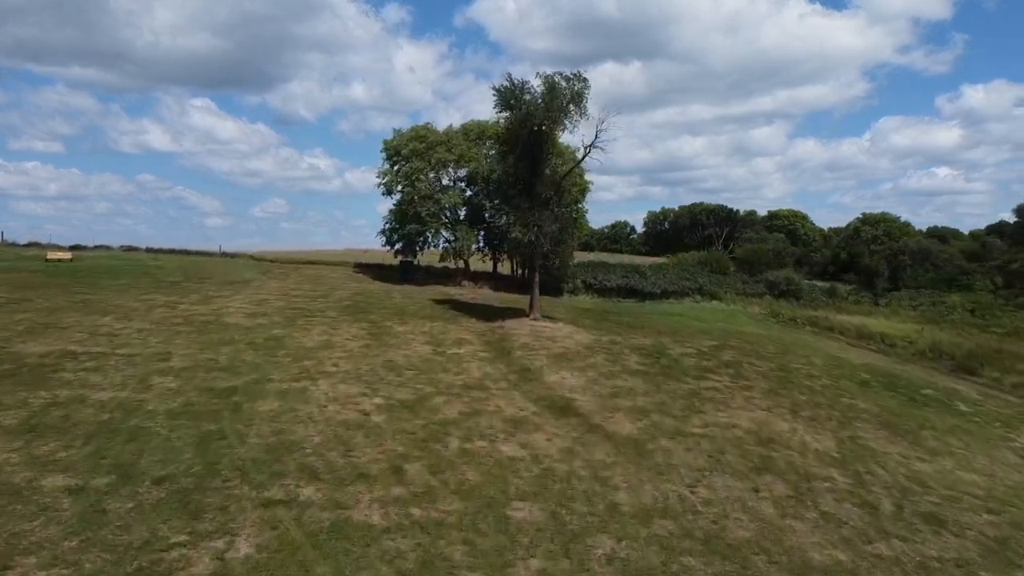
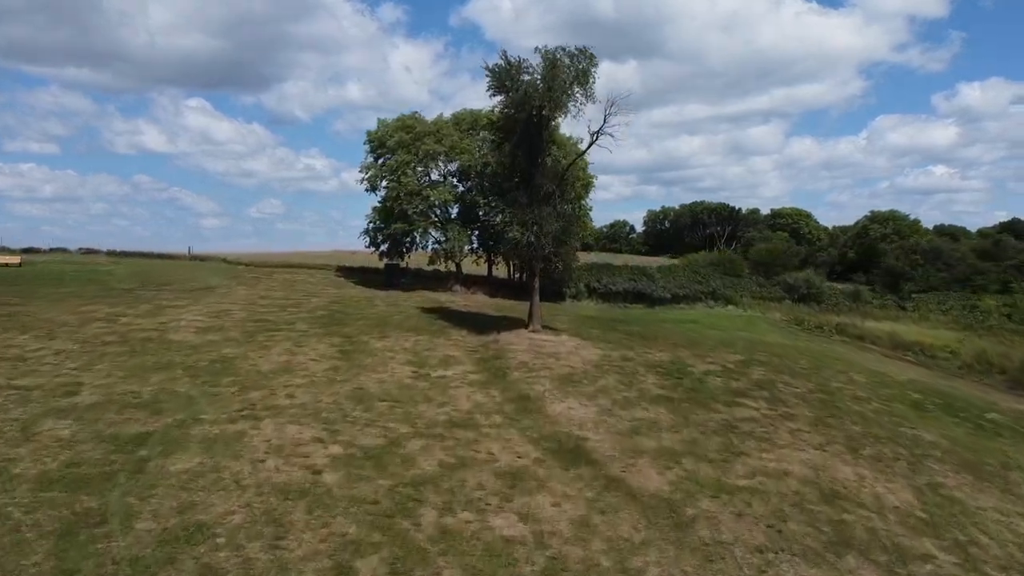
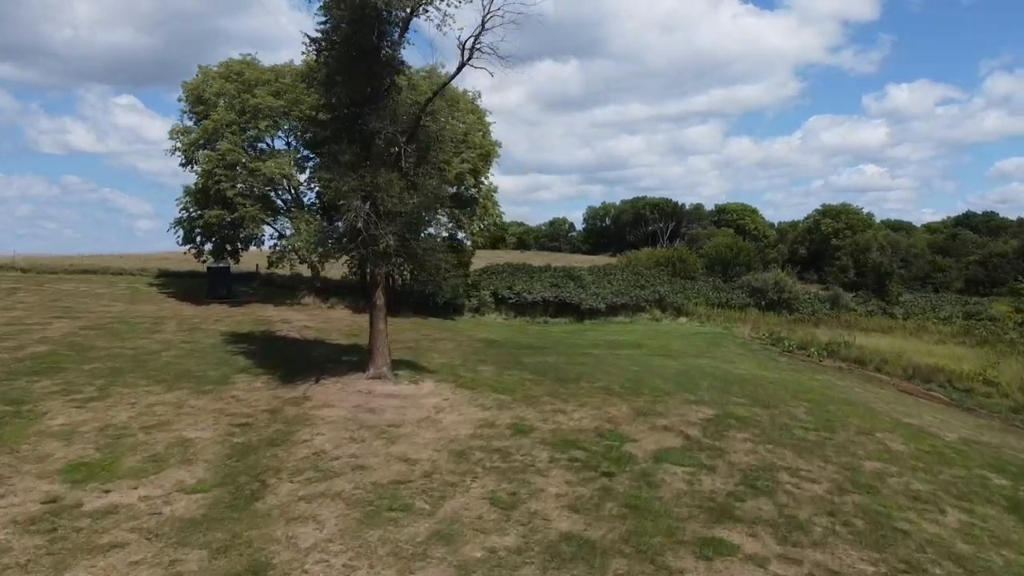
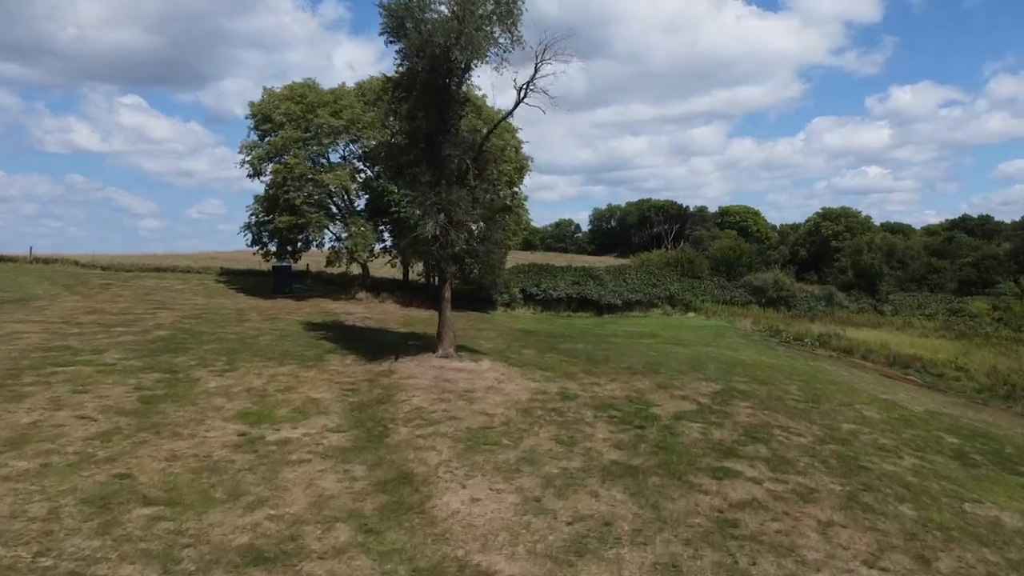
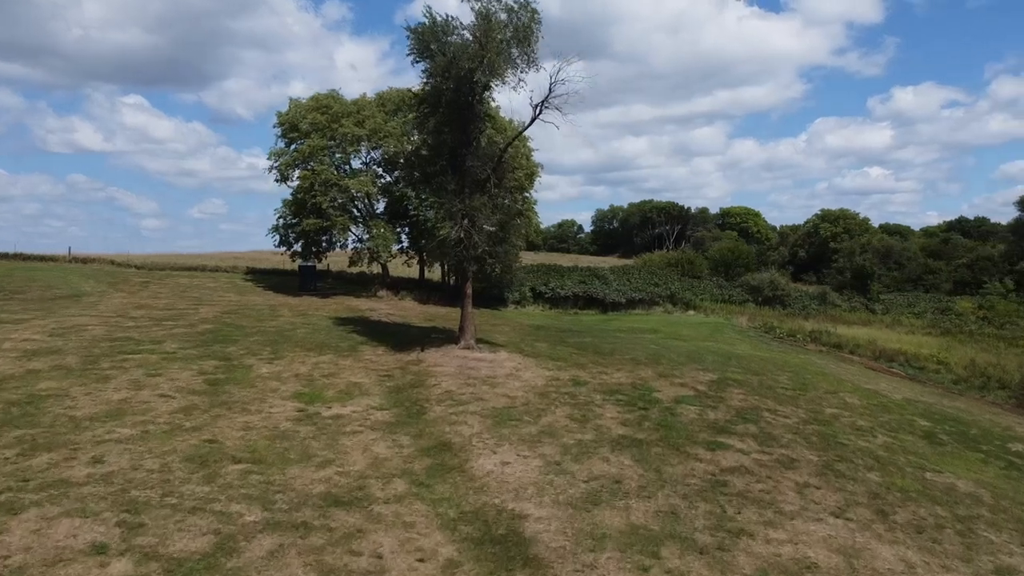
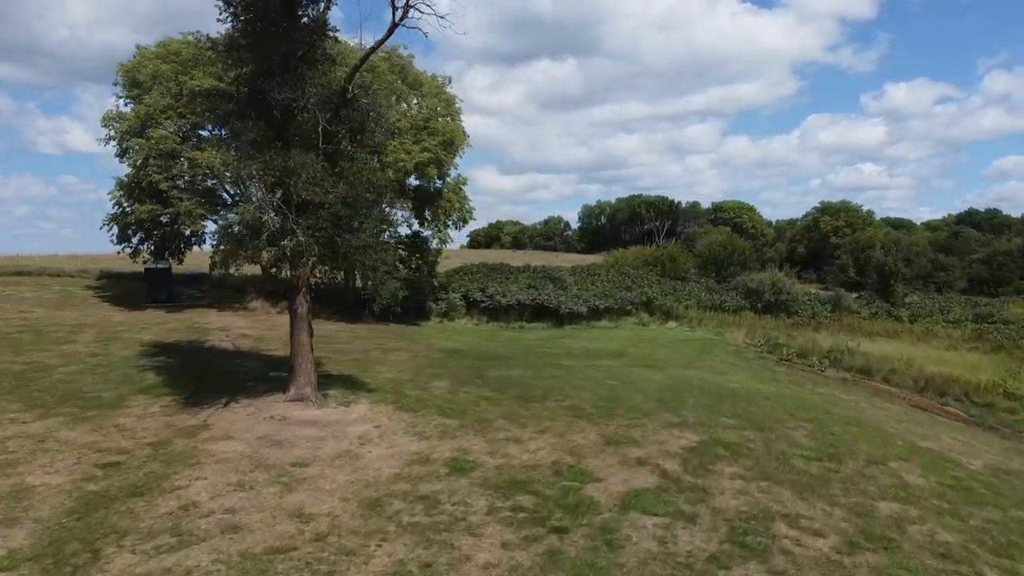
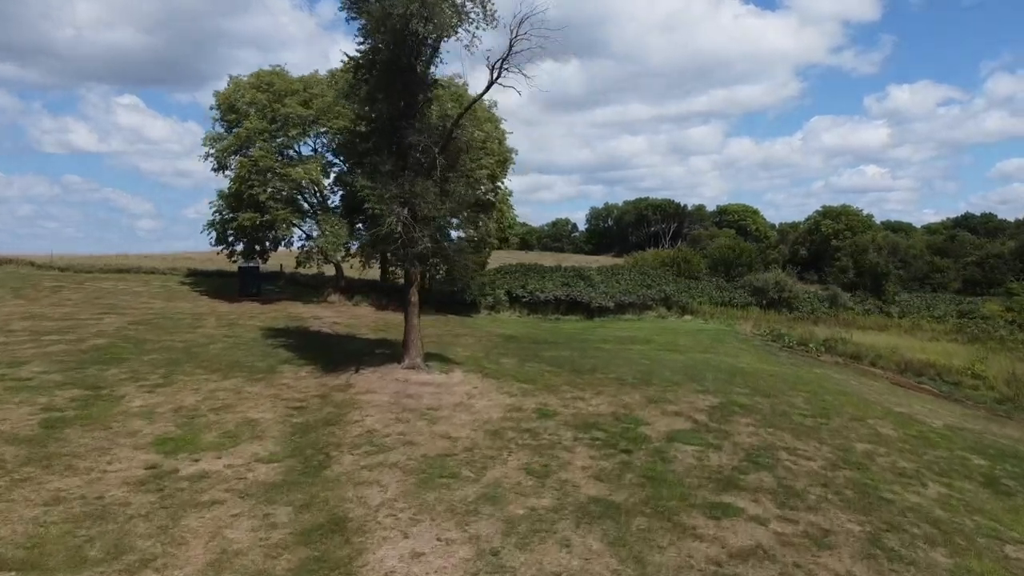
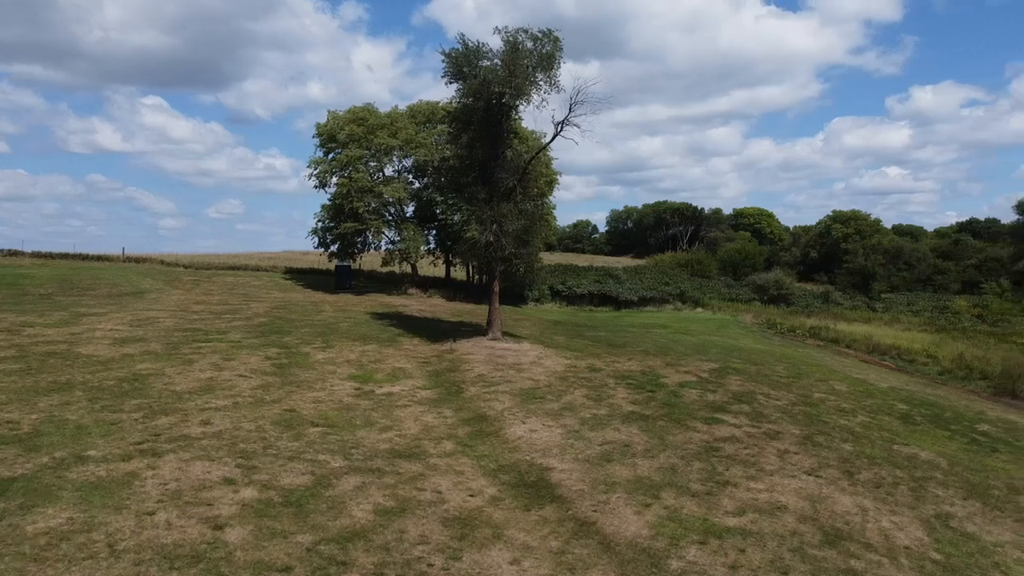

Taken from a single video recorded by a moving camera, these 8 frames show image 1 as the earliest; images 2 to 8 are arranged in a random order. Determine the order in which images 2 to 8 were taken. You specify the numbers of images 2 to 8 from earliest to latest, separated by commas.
2, 8, 5, 4, 7, 3, 6
